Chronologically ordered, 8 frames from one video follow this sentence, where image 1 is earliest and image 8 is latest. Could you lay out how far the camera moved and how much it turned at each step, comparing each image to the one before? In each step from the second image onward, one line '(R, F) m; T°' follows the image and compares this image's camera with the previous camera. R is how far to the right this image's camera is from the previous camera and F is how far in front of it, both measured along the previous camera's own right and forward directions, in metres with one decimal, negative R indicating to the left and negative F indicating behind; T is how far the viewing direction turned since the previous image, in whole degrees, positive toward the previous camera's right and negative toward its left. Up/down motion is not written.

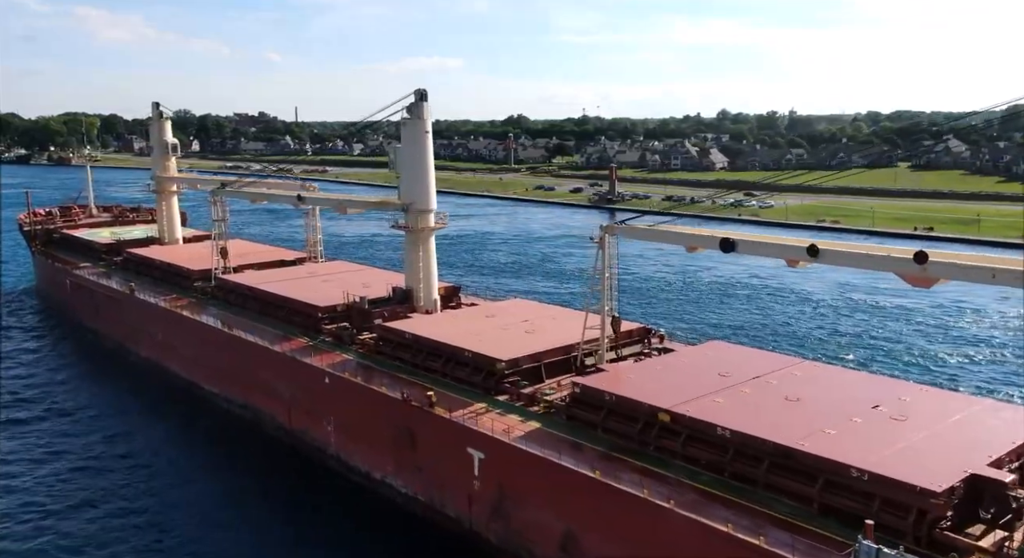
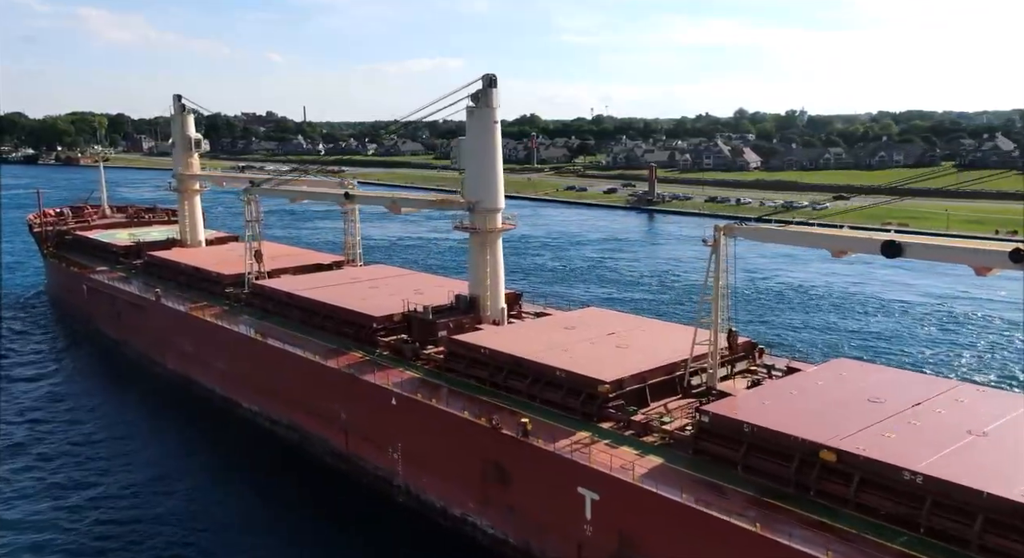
(-1.7, +2.0) m; 0°
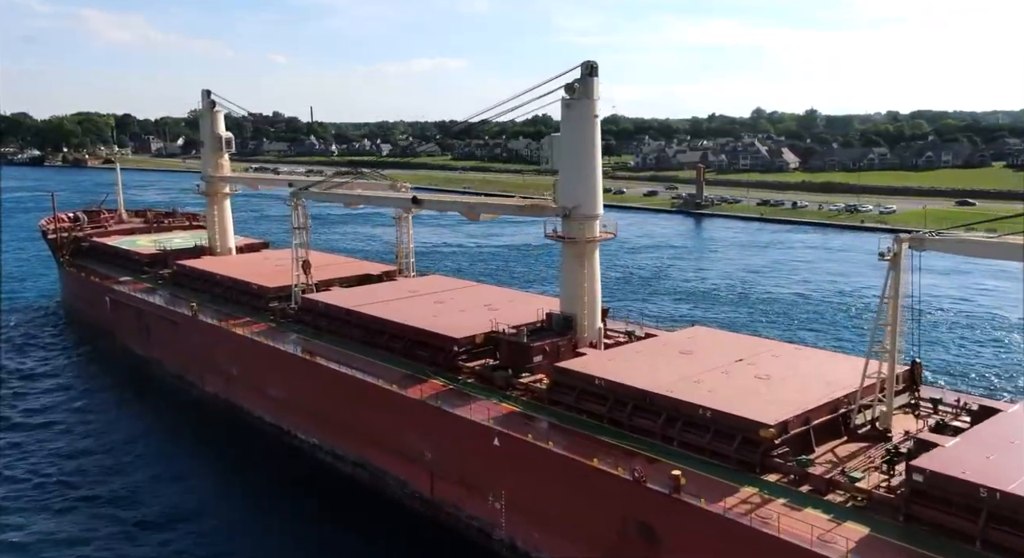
(-2.1, +2.2) m; 0°
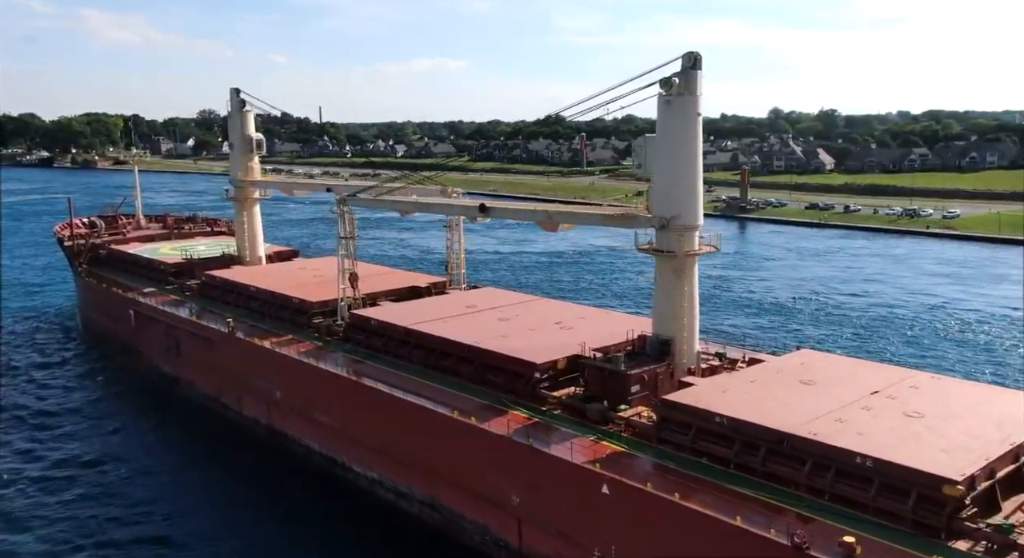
(-1.6, +1.8) m; 0°
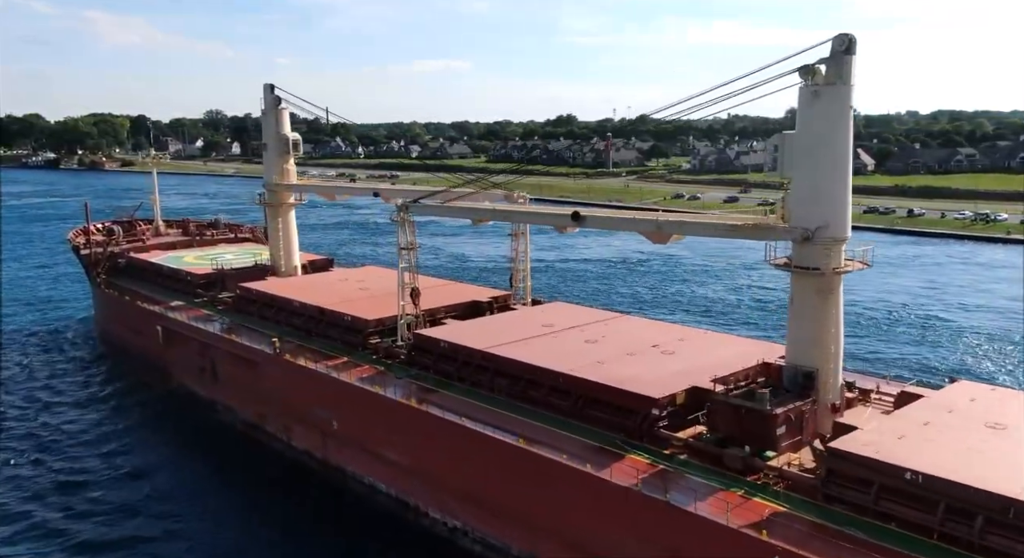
(-1.8, +2.1) m; 0°
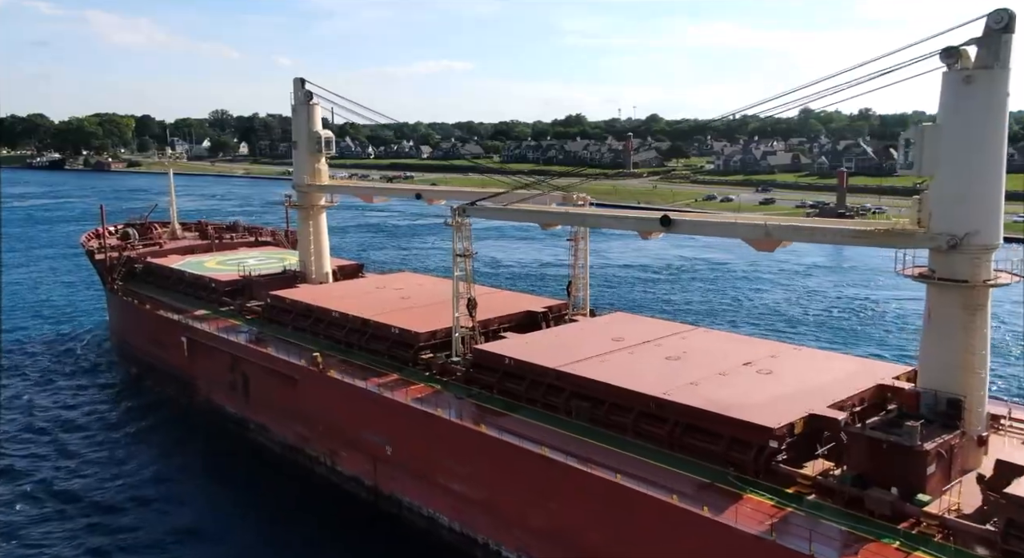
(-1.4, +1.5) m; 0°
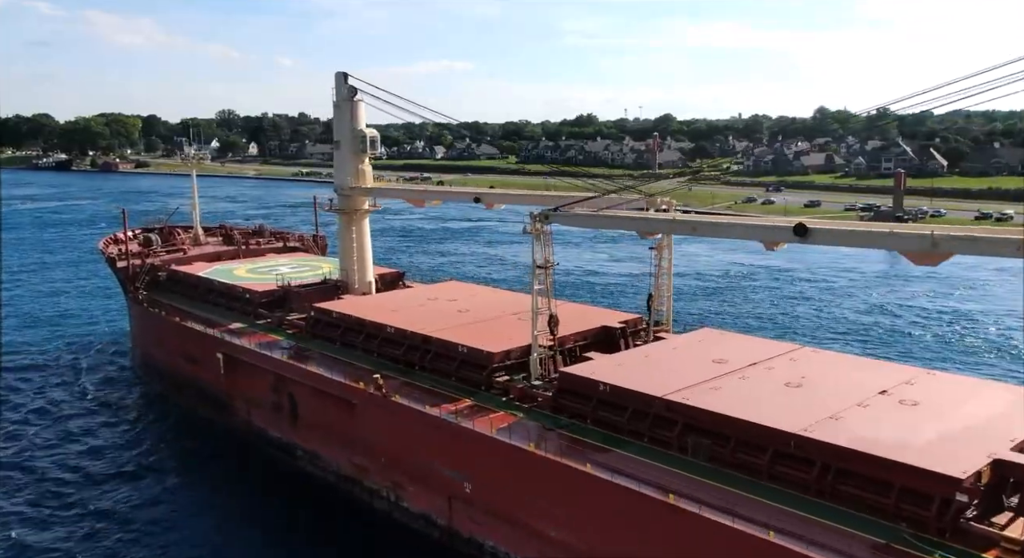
(-1.7, +1.7) m; 0°
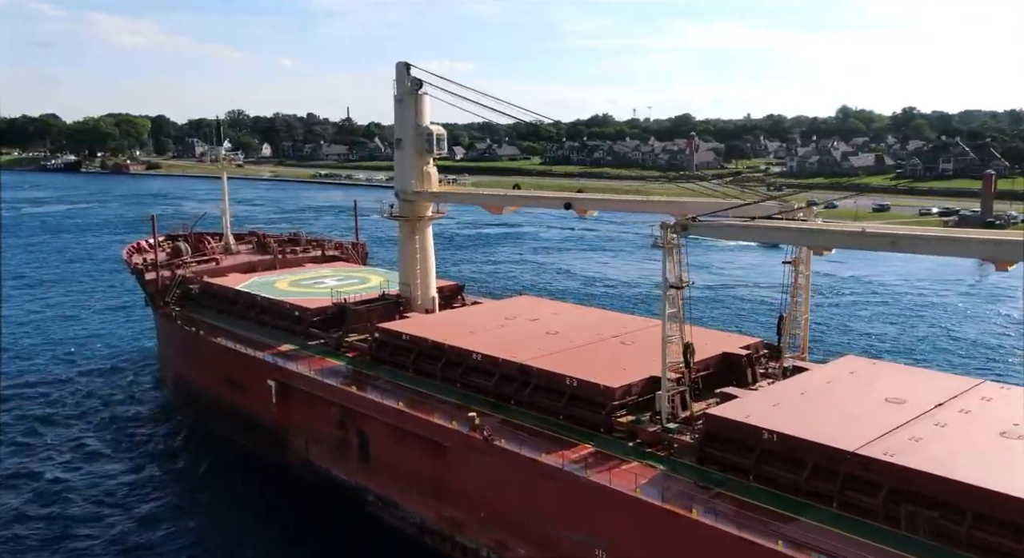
(-2.0, +2.4) m; 0°
